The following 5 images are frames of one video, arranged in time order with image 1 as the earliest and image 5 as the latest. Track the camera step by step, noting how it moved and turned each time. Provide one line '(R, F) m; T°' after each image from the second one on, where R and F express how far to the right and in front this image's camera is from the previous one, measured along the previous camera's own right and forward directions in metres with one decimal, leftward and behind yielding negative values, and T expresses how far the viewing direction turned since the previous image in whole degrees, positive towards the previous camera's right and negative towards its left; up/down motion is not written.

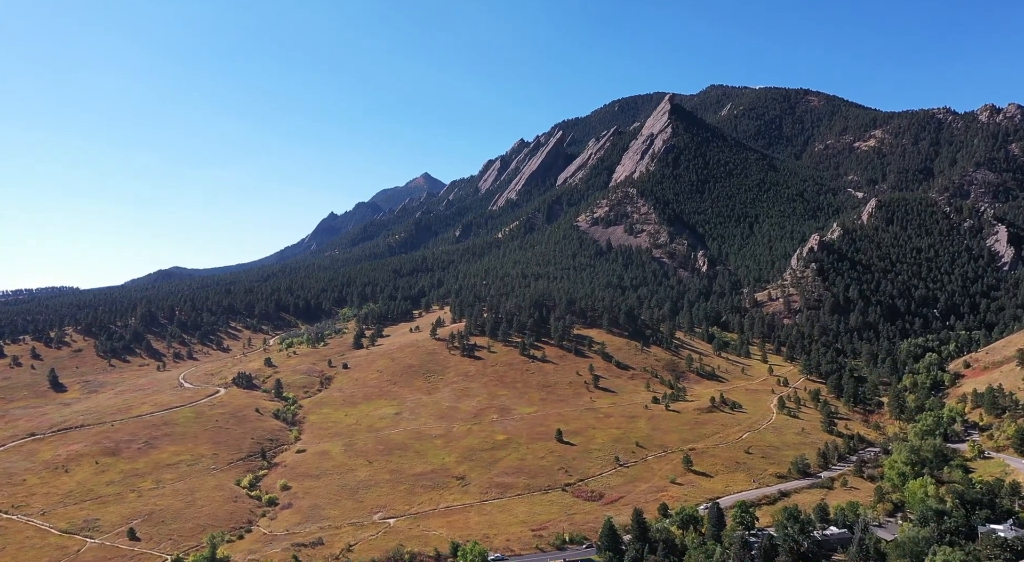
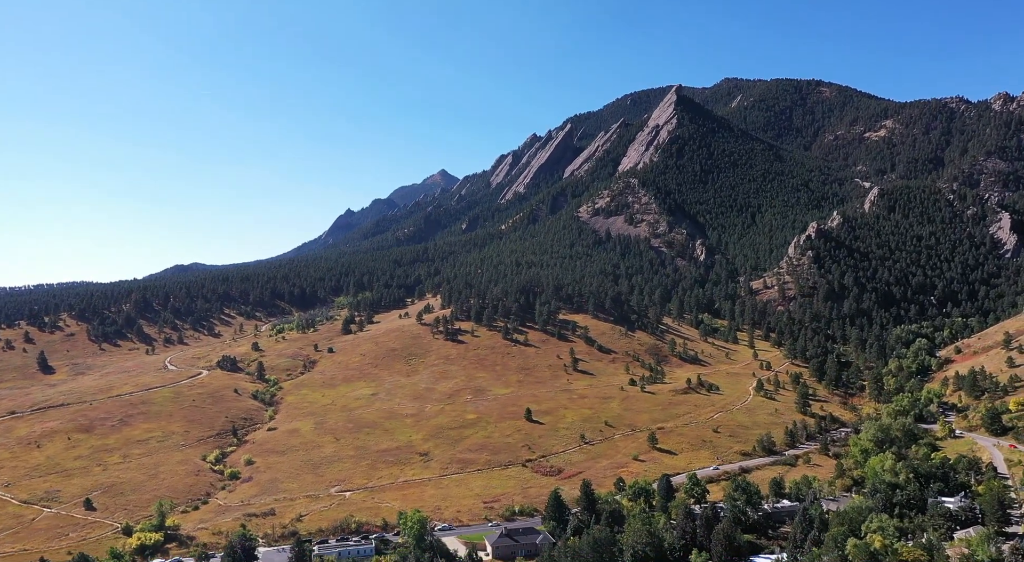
(+13.3, +0.2) m; -2°
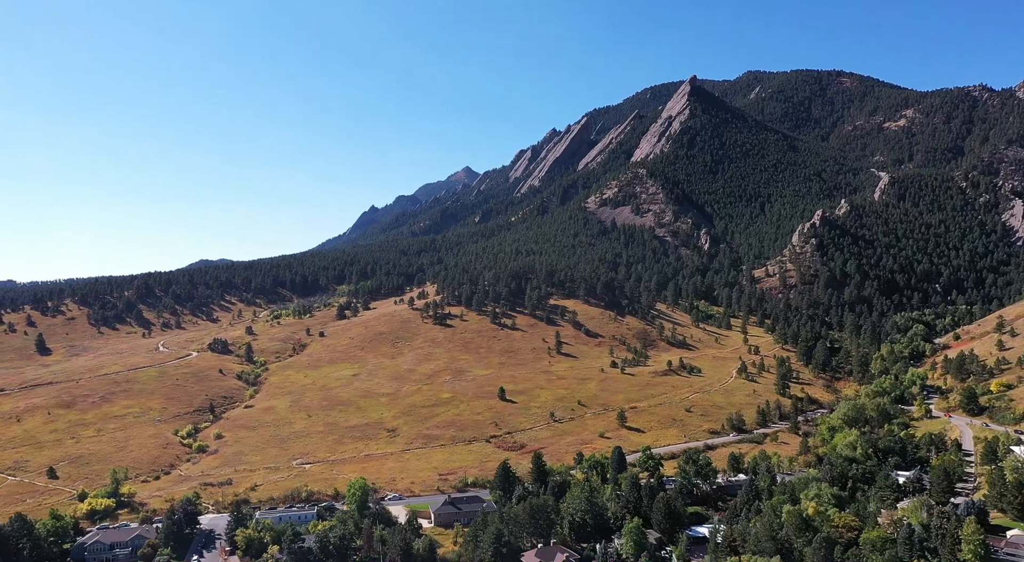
(+14.1, +0.6) m; -2°
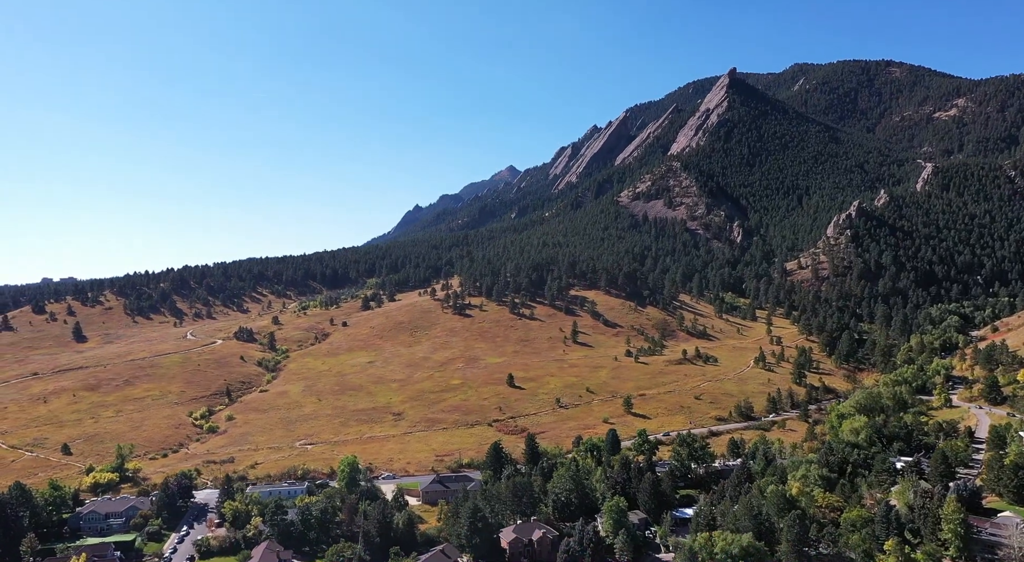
(+9.8, +0.5) m; -4°
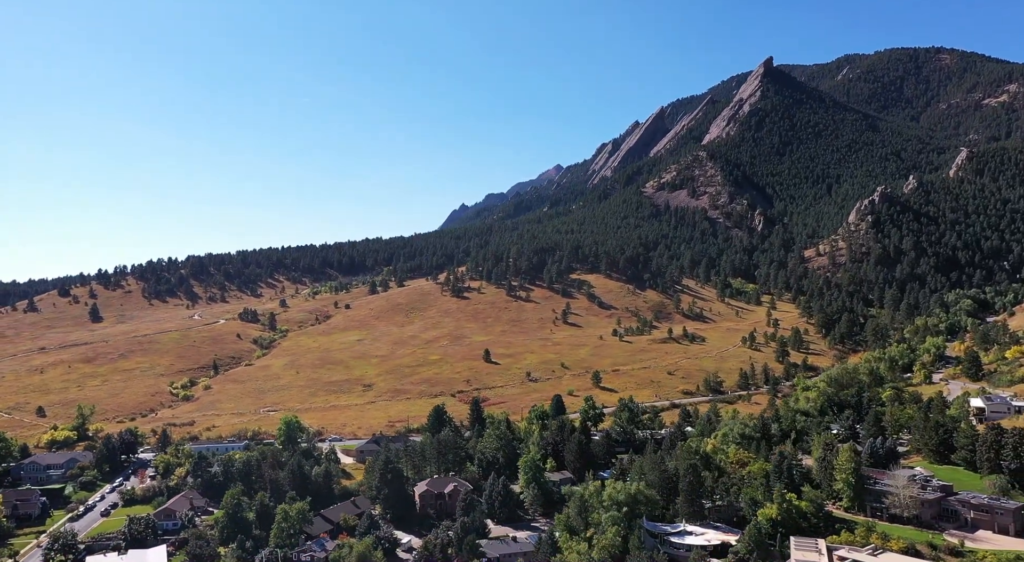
(+19.5, +1.1) m; -4°
